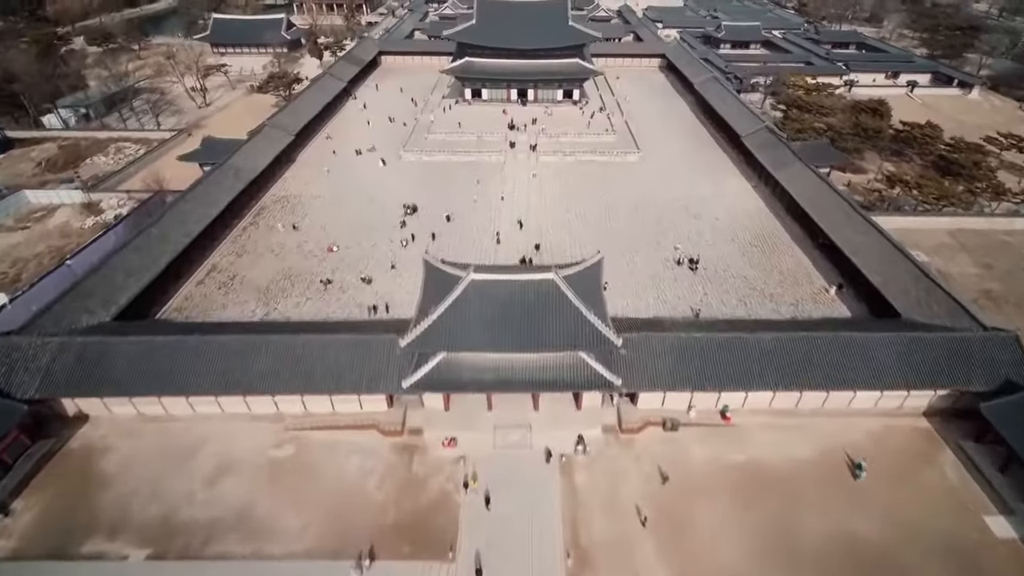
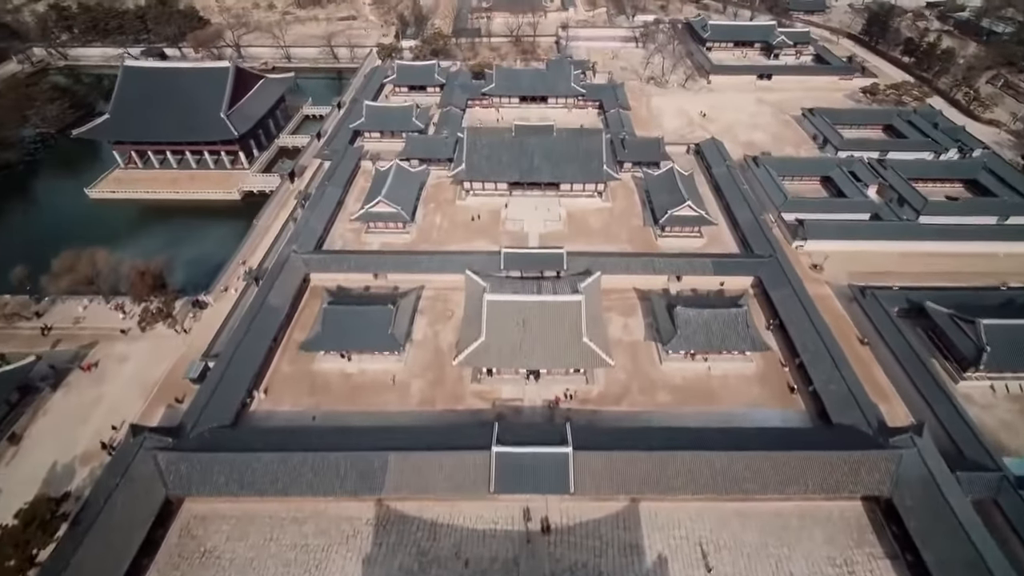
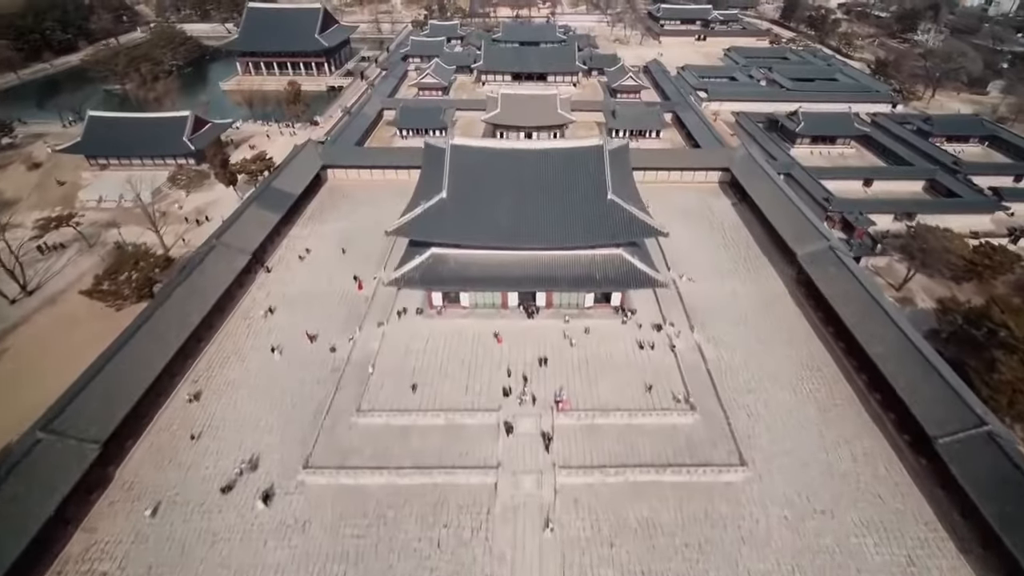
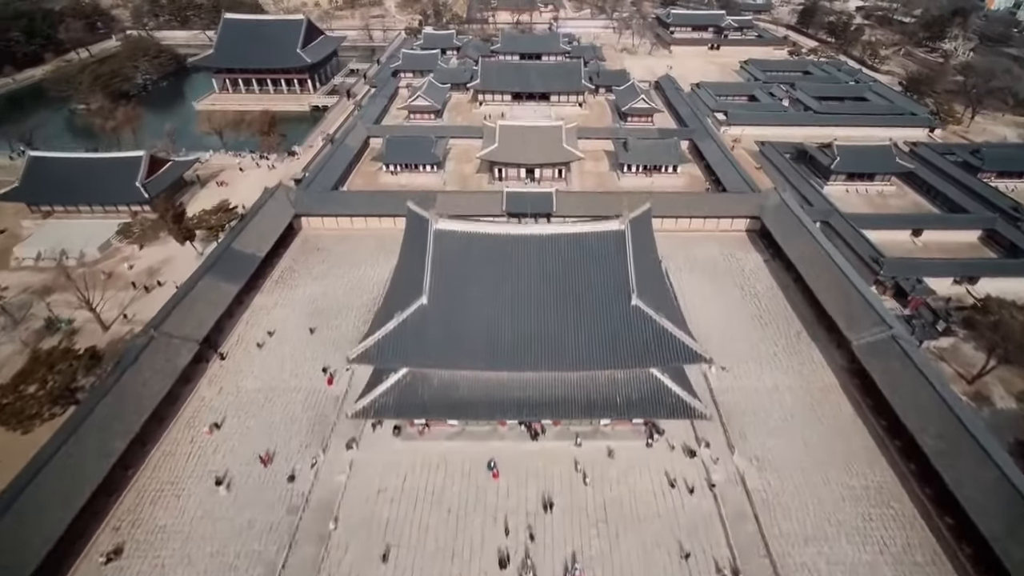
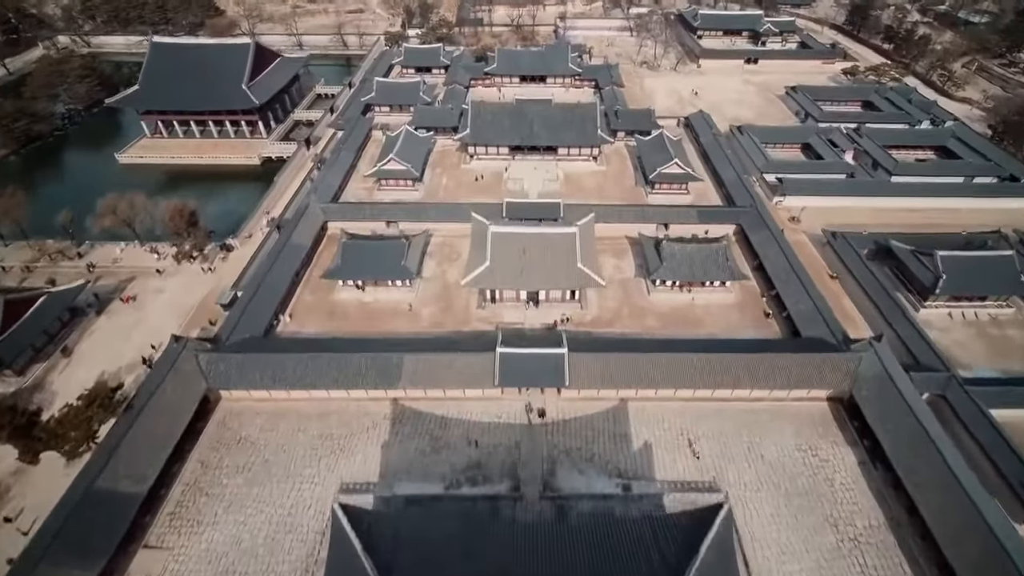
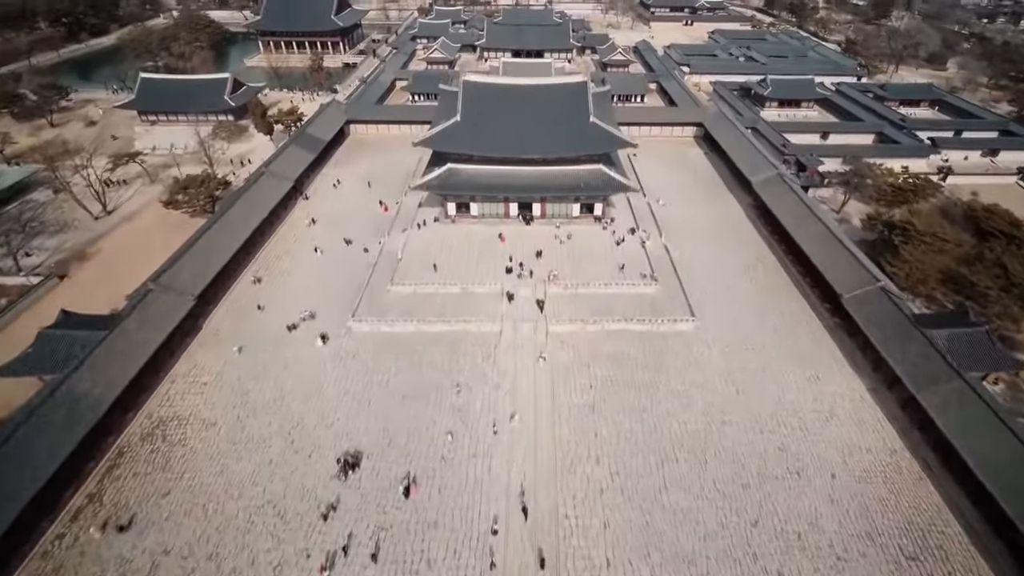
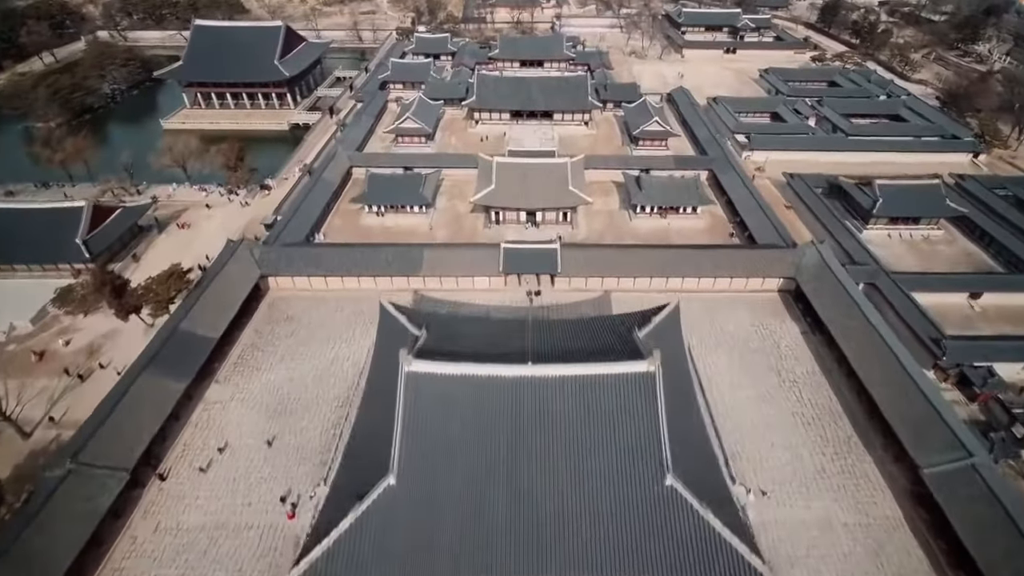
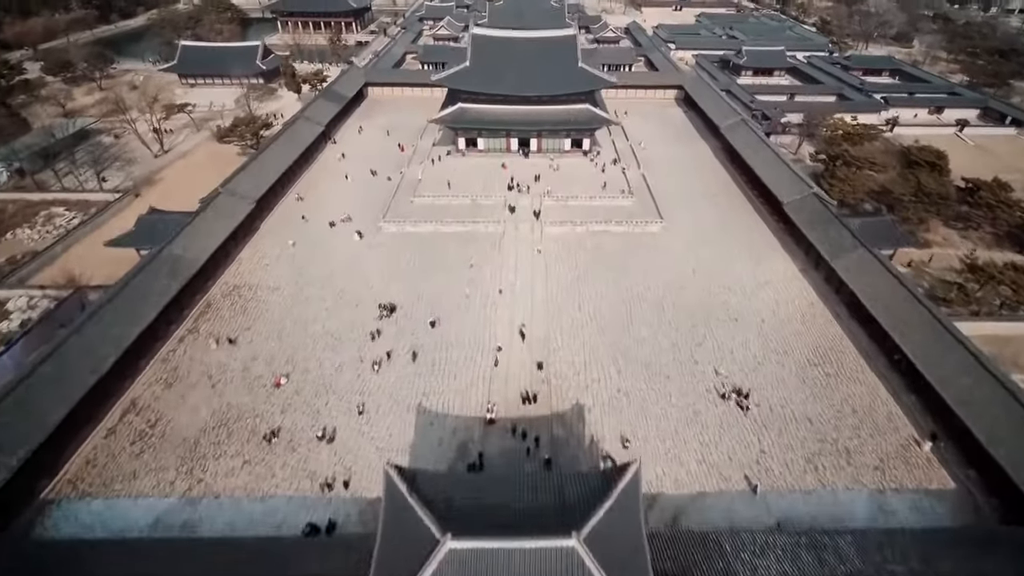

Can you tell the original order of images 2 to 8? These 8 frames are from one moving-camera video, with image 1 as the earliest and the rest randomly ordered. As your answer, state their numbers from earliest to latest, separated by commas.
8, 6, 3, 4, 7, 5, 2
